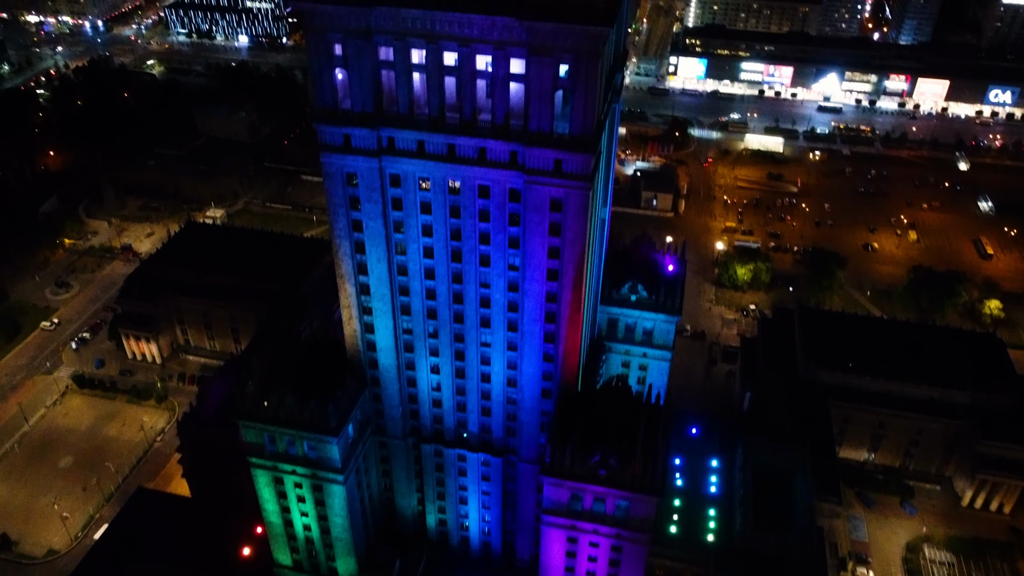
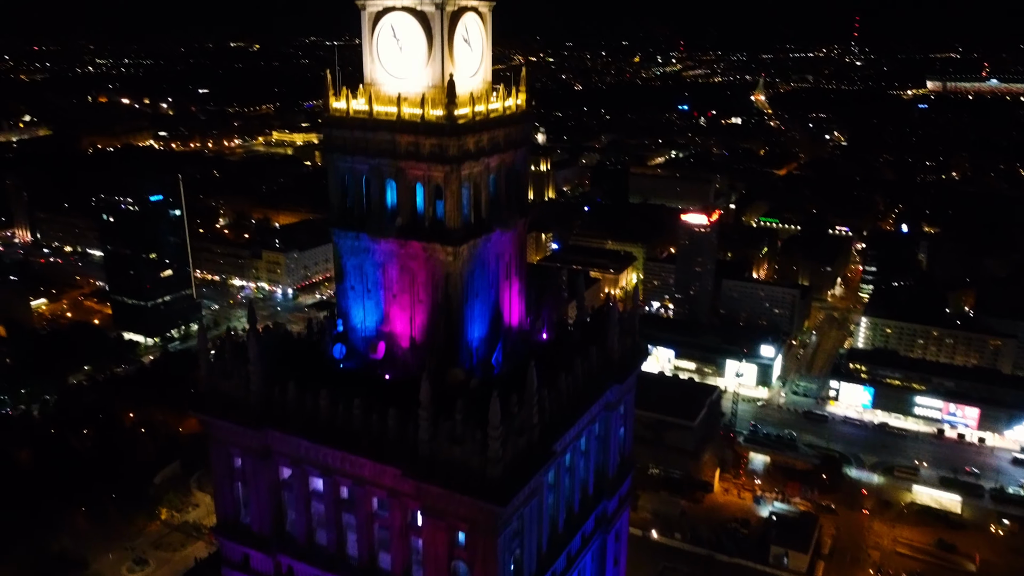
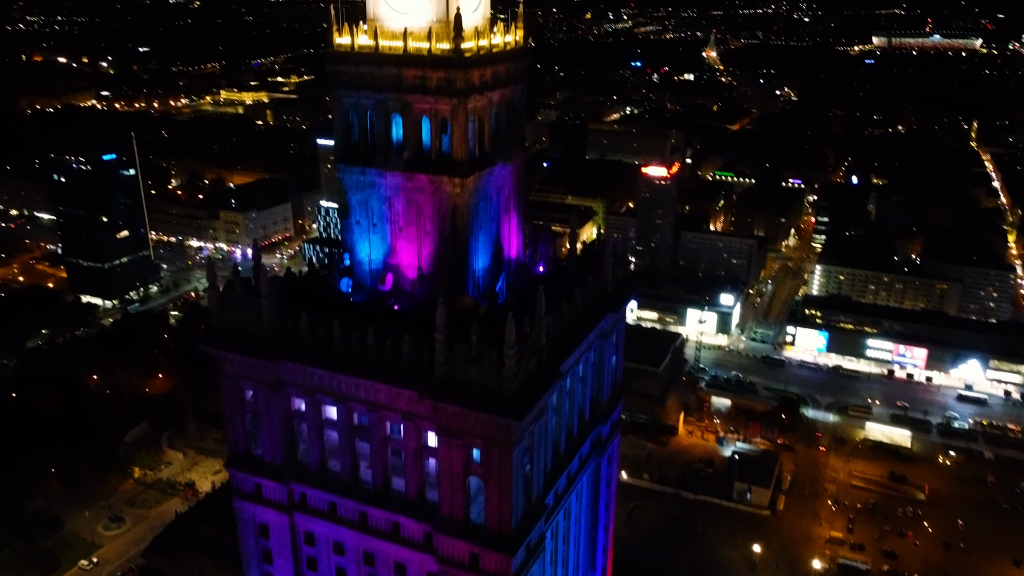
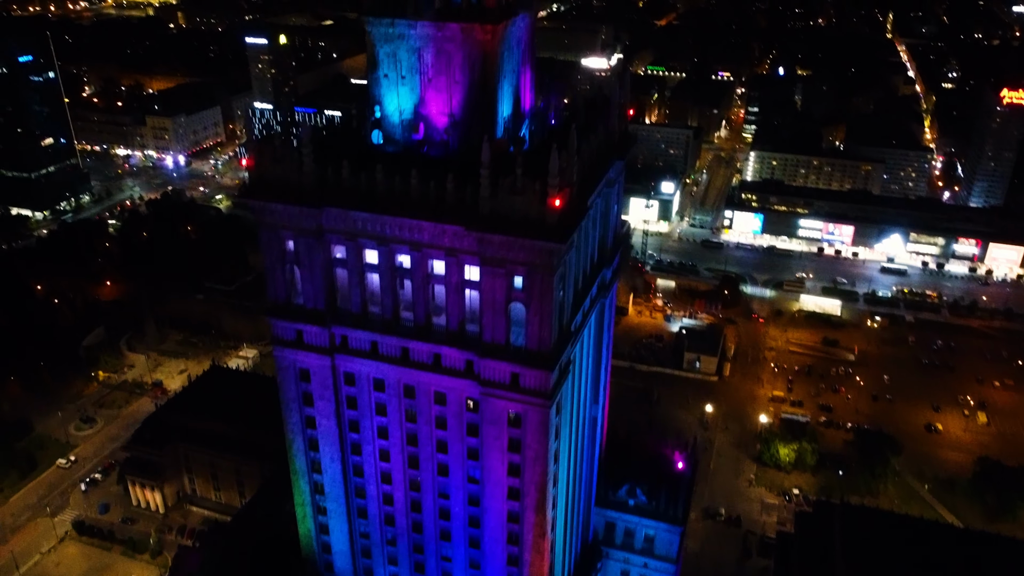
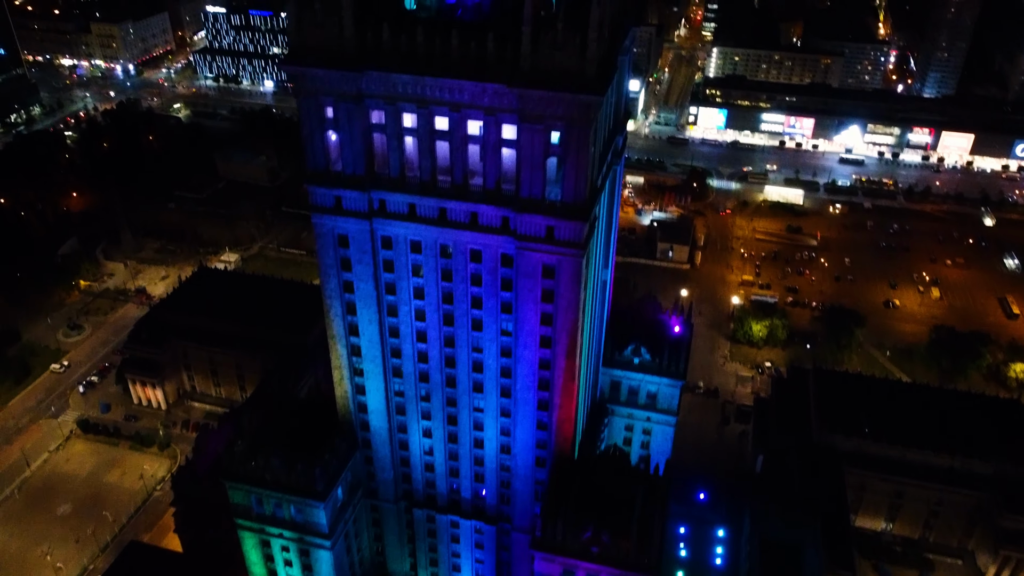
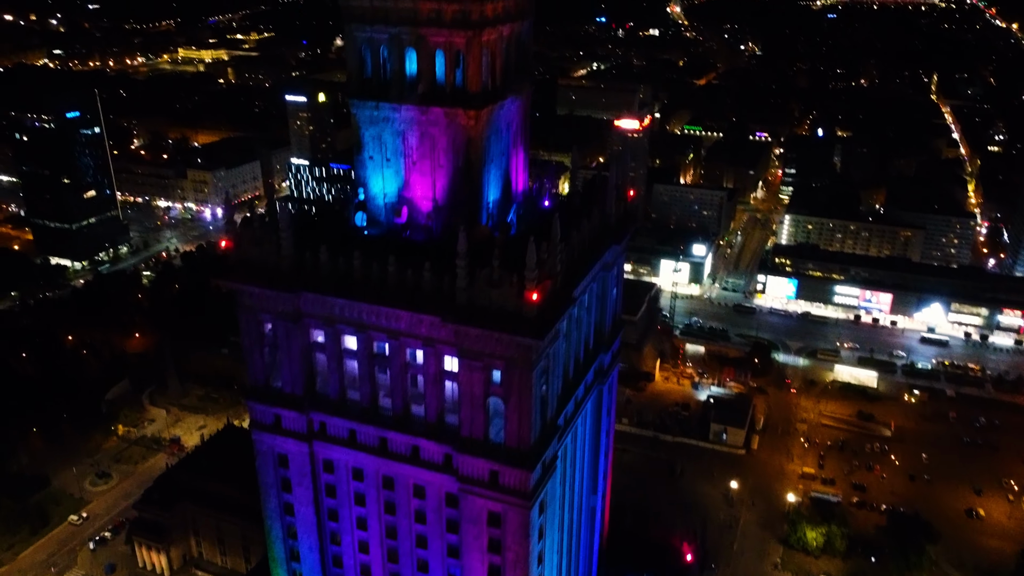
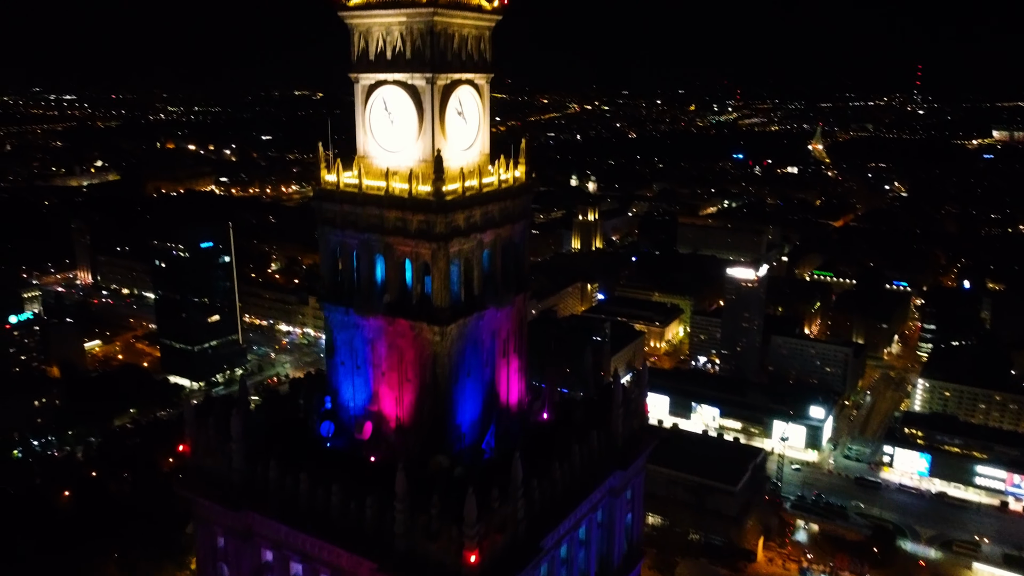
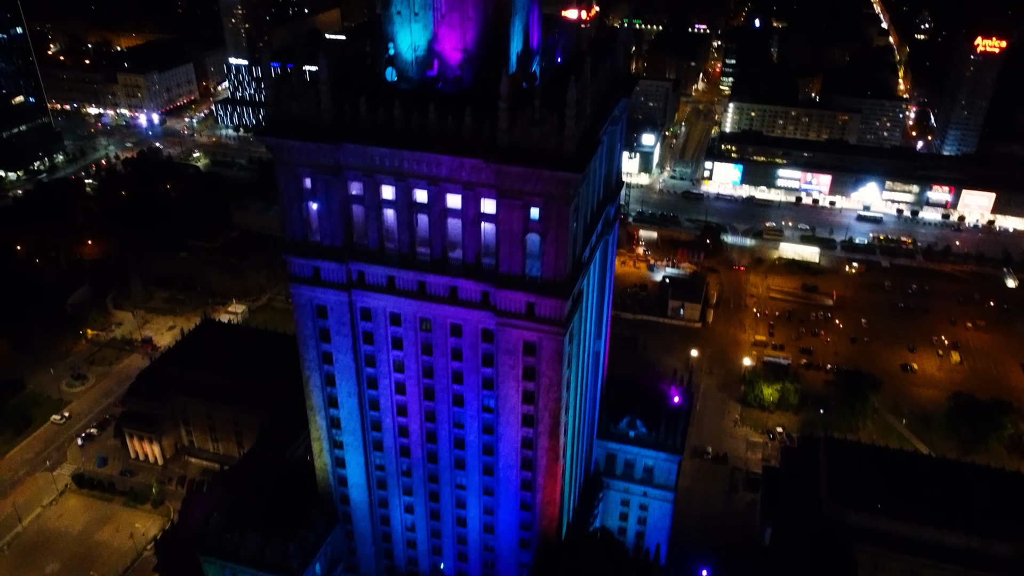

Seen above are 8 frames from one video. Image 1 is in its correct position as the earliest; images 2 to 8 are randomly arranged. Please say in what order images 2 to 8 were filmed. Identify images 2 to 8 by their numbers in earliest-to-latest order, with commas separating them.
5, 8, 4, 6, 3, 2, 7
